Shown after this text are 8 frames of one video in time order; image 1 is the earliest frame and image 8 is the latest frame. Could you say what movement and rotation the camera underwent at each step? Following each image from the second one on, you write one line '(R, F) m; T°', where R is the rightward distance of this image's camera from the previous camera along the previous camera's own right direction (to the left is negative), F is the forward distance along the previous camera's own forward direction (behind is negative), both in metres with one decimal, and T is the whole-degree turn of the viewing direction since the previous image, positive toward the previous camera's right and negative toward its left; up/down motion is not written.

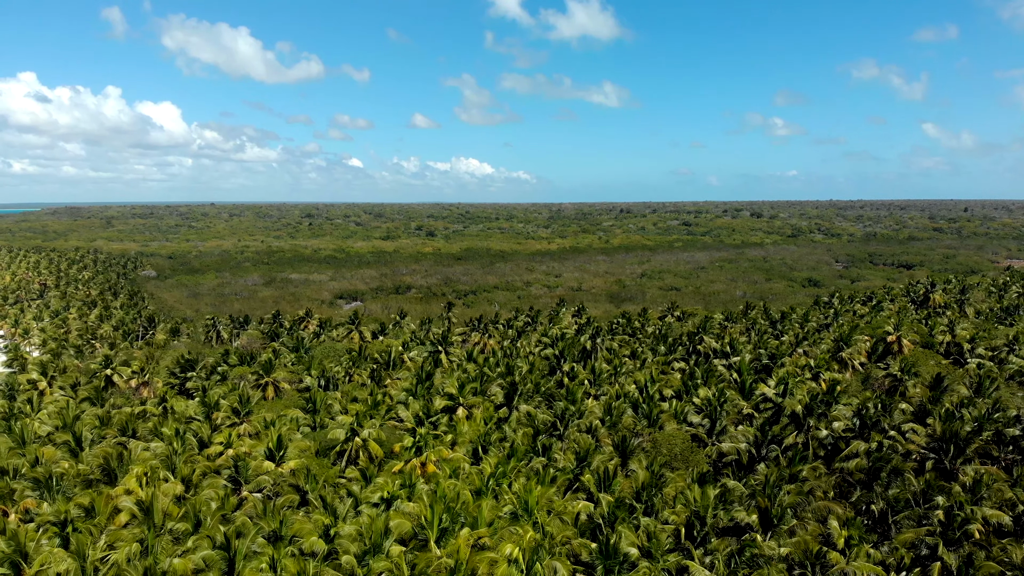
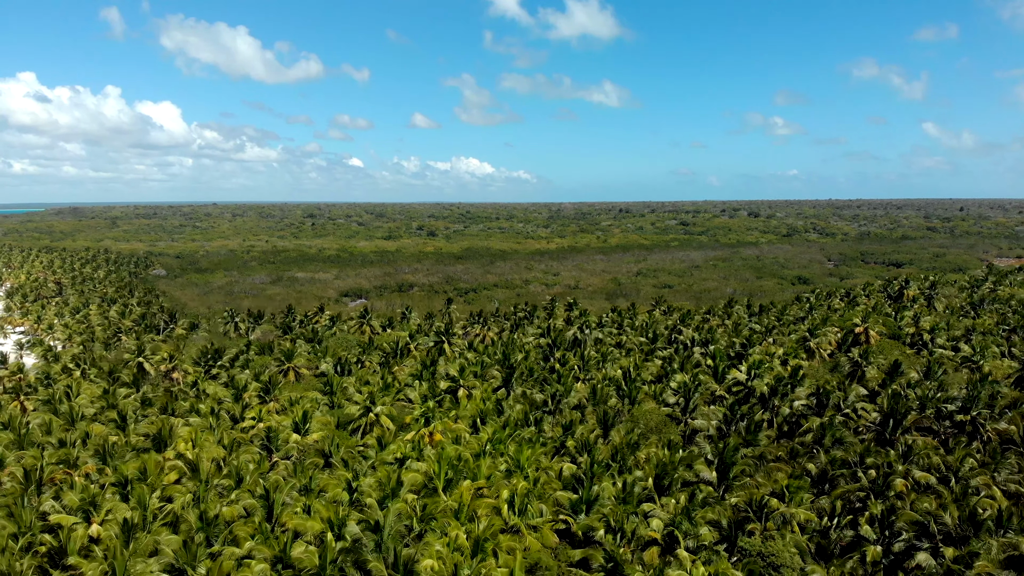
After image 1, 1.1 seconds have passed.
(+0.1, -1.4) m; 0°
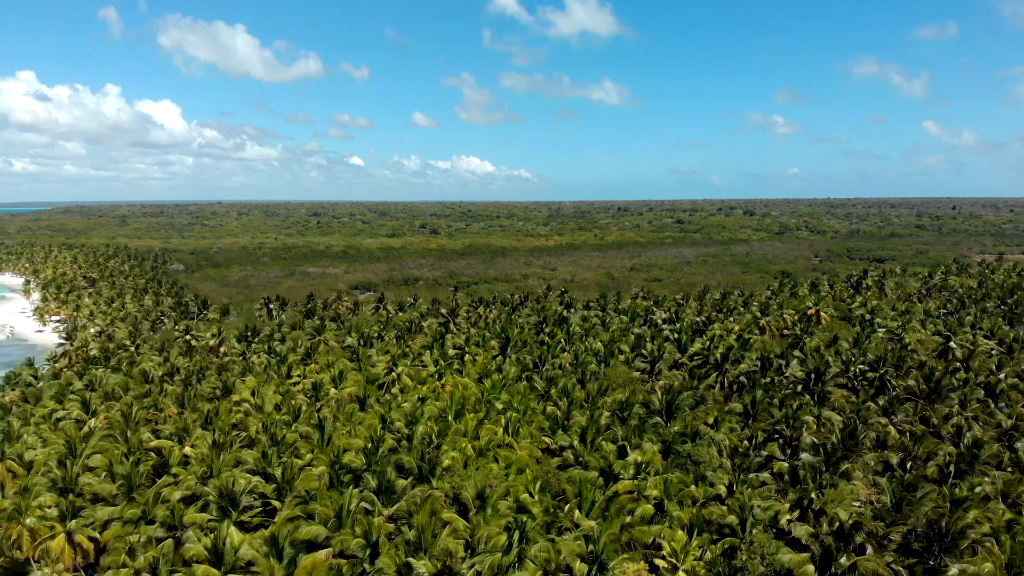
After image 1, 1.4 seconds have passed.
(+0.1, -2.8) m; 0°
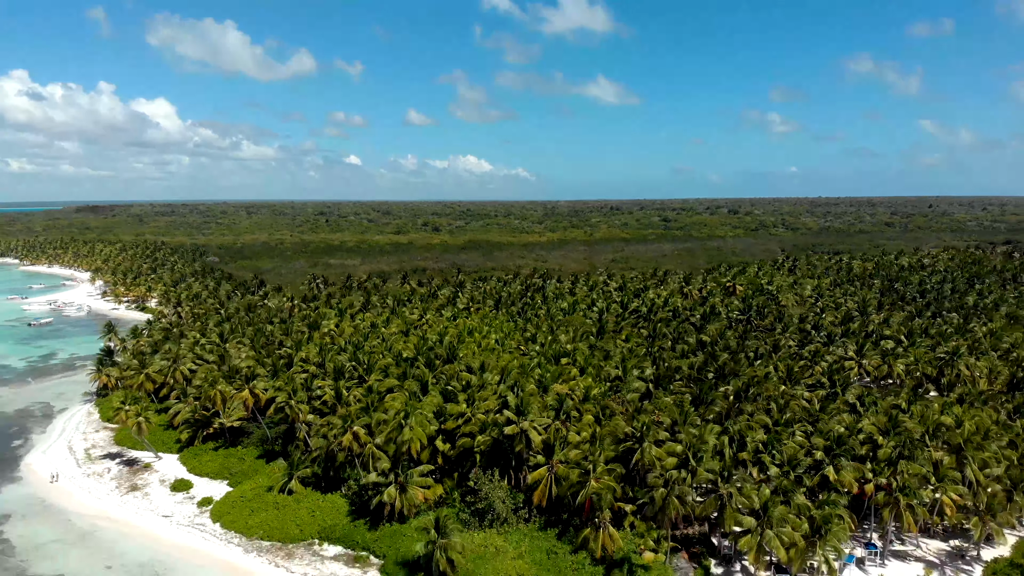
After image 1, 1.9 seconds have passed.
(+0.2, -7.2) m; 0°
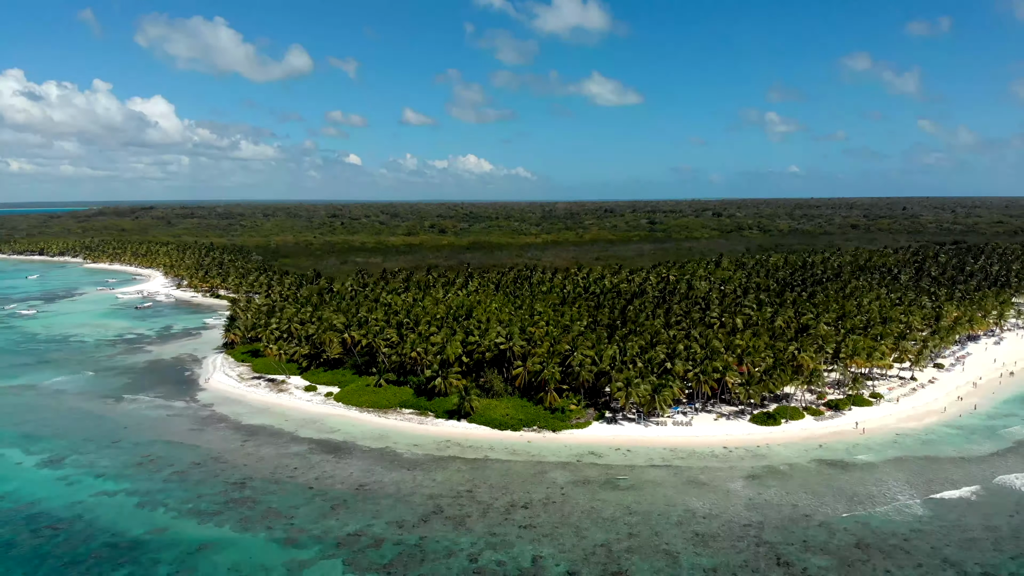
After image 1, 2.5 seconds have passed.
(+0.3, -10.5) m; 0°
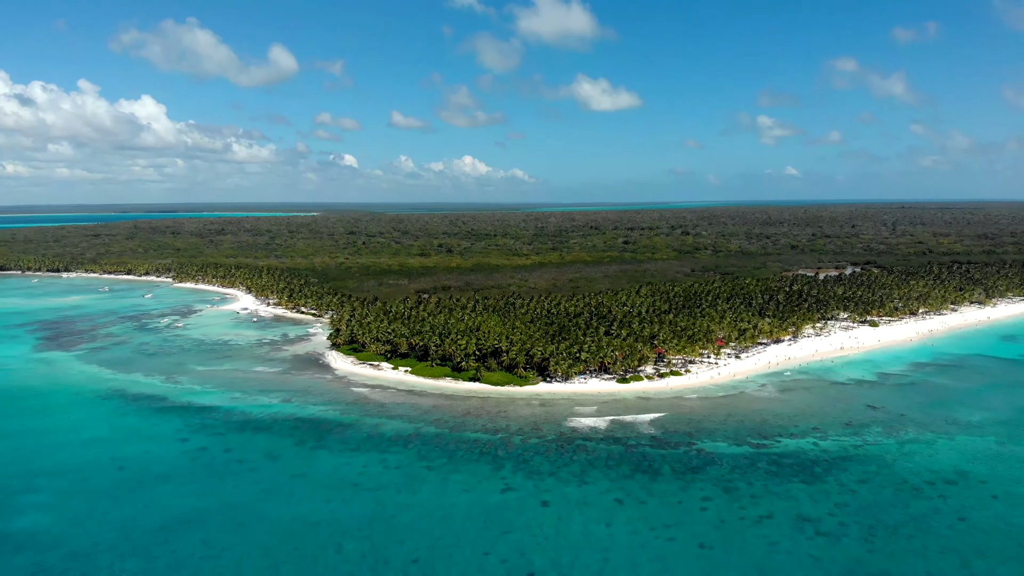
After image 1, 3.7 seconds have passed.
(+0.6, -23.0) m; 0°
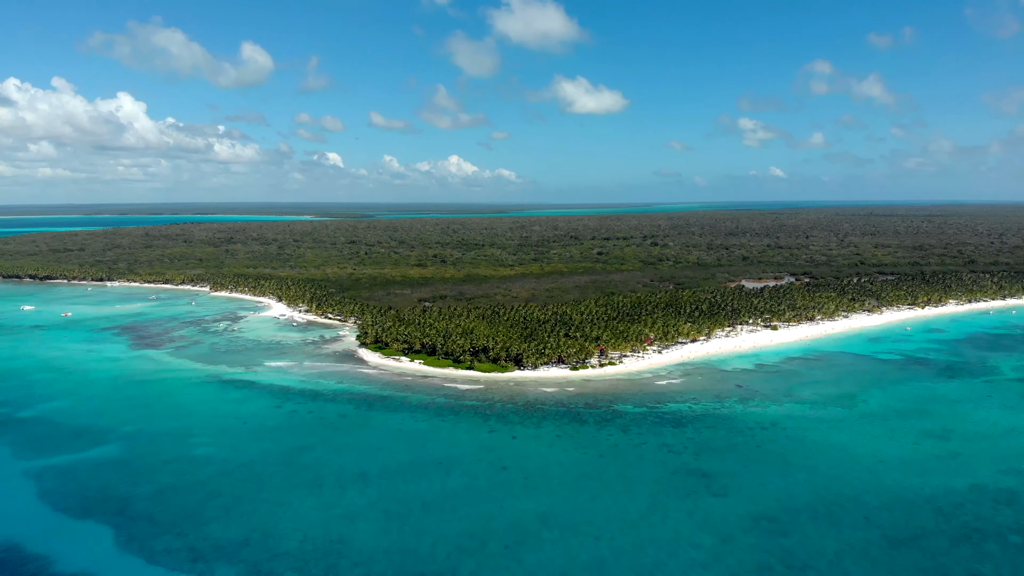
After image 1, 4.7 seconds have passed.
(+0.3, -19.2) m; +1°
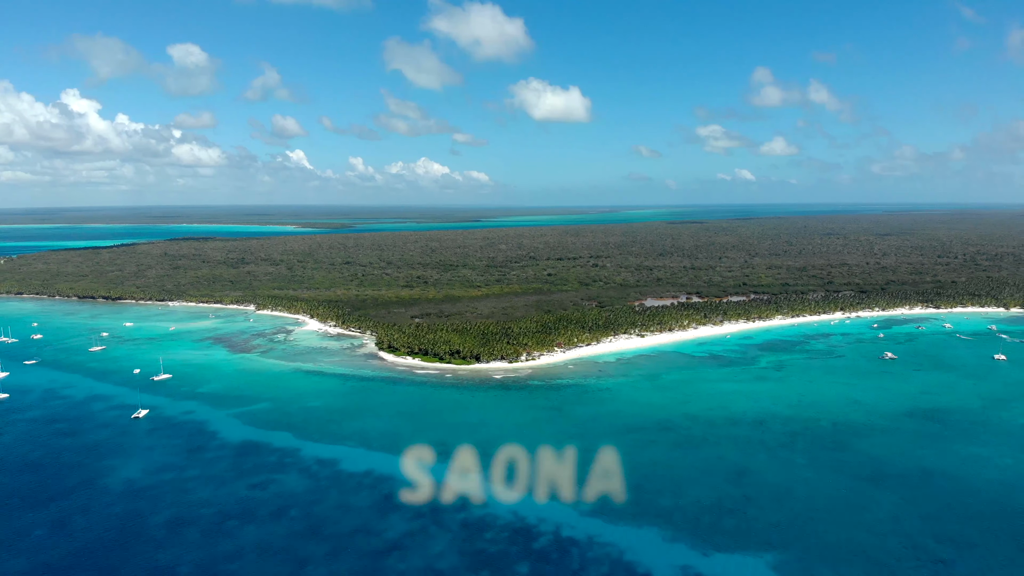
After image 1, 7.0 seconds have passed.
(+1.9, -47.1) m; +2°
